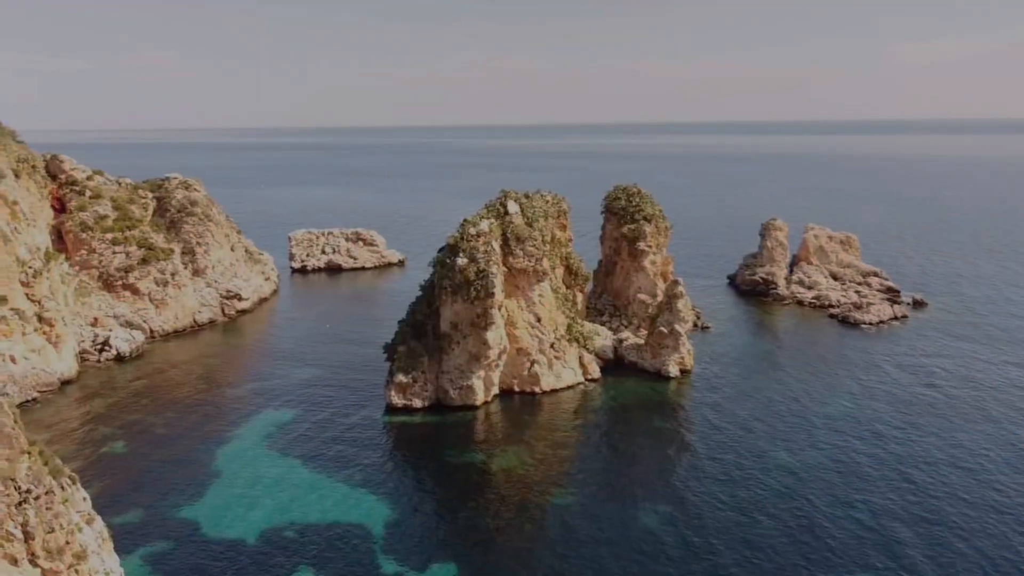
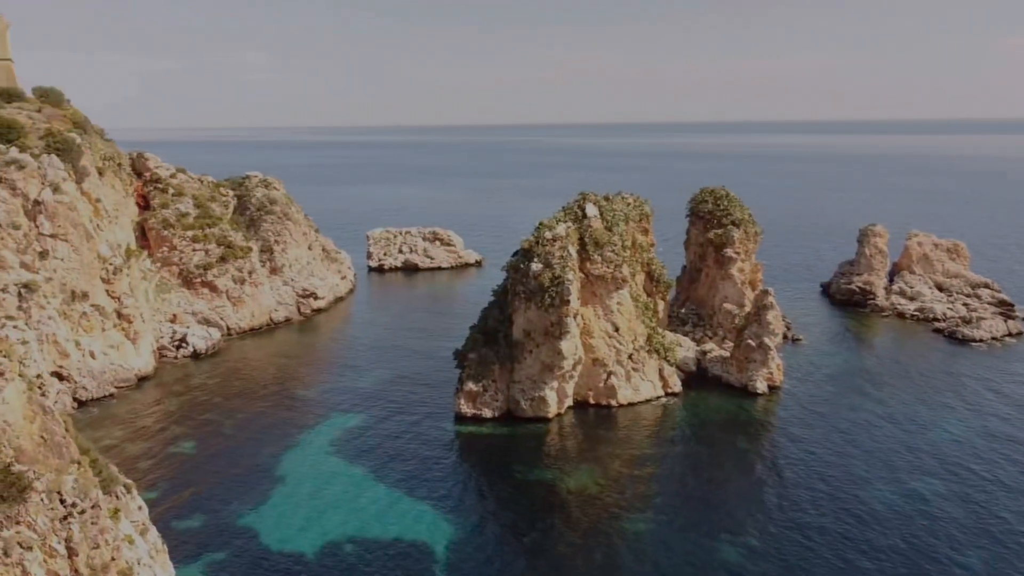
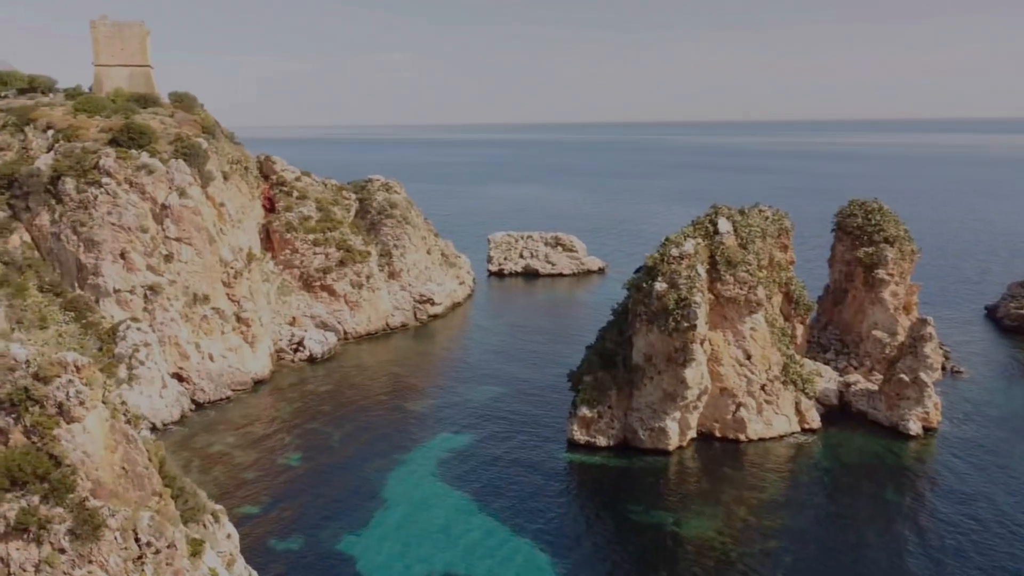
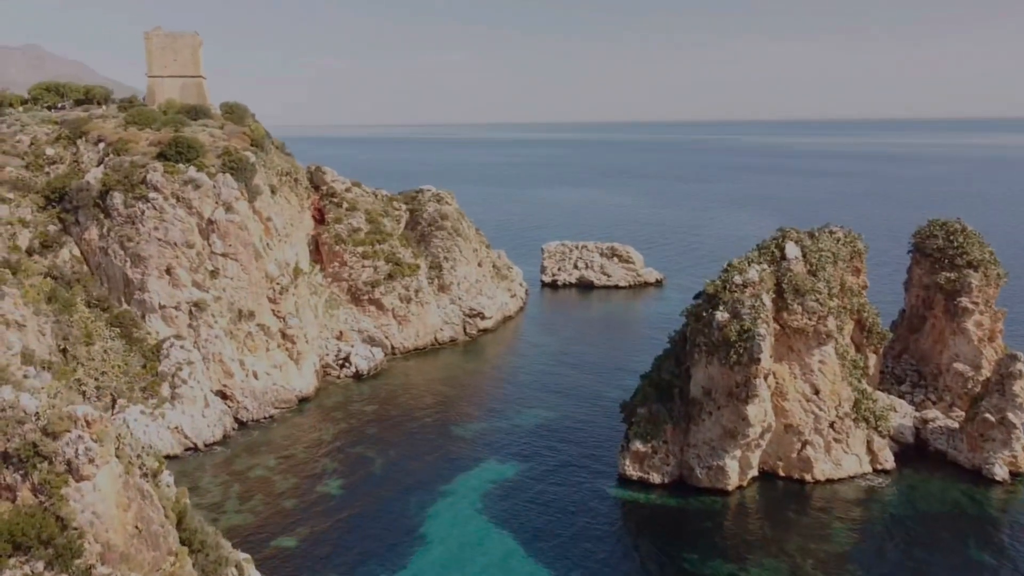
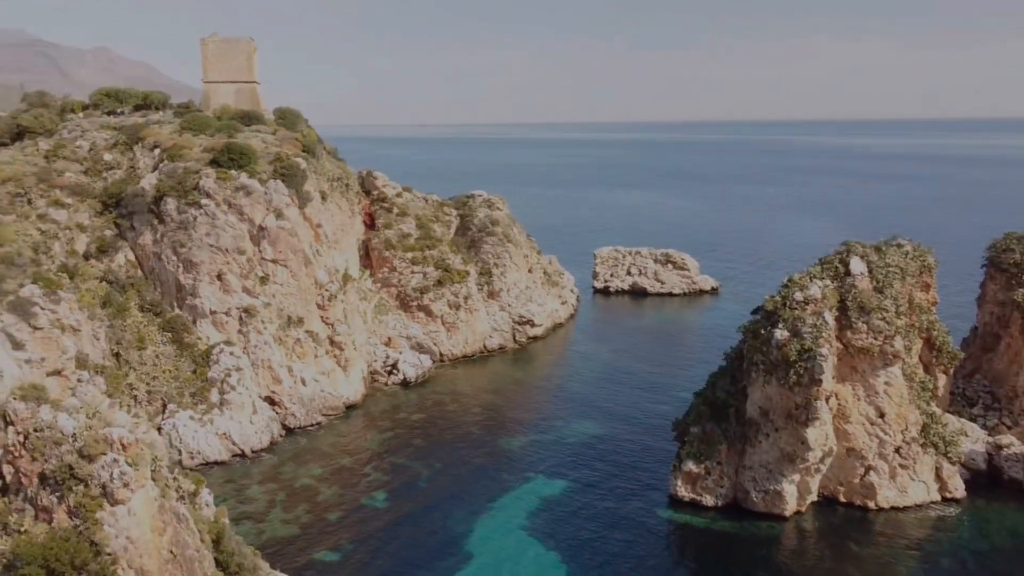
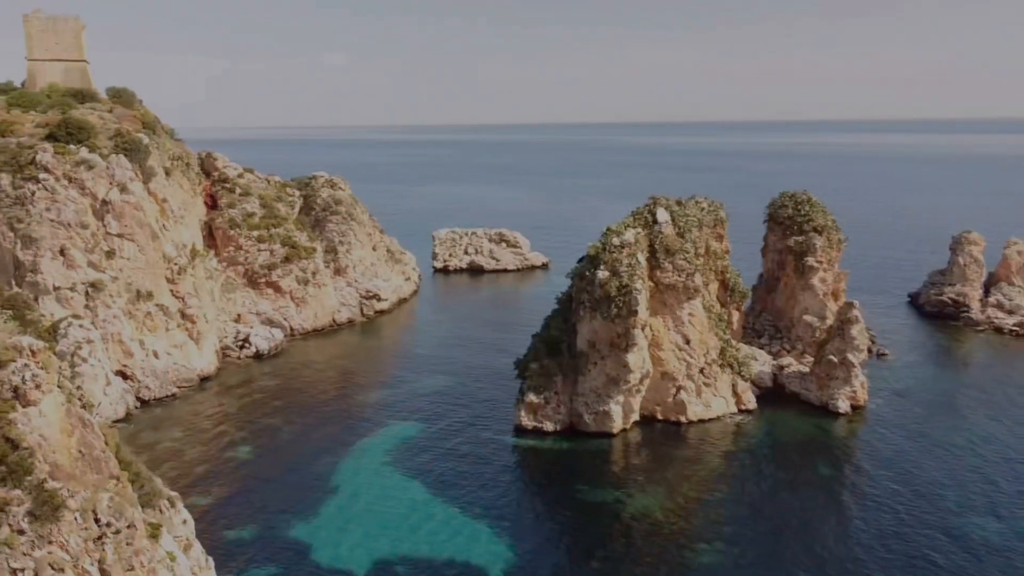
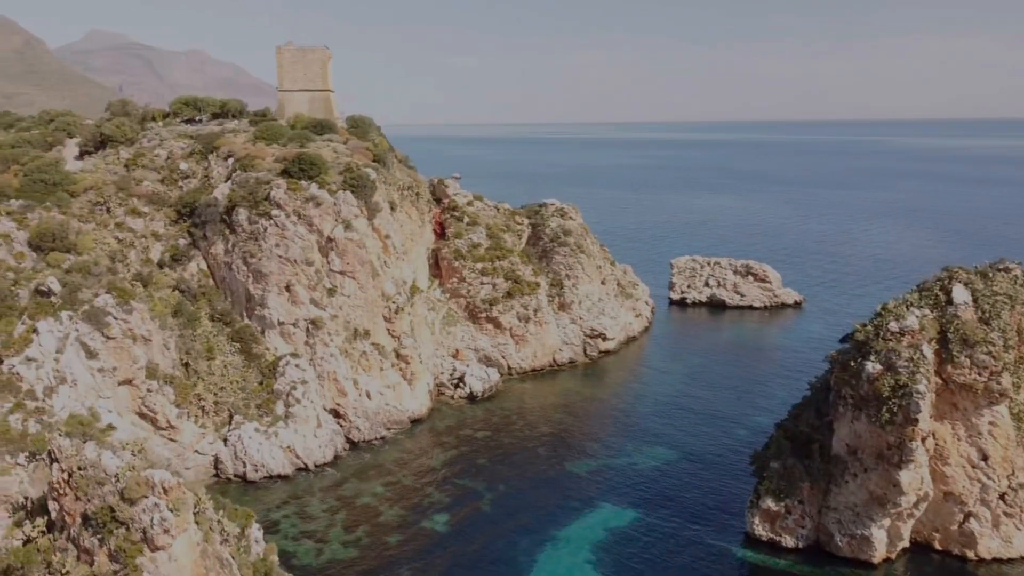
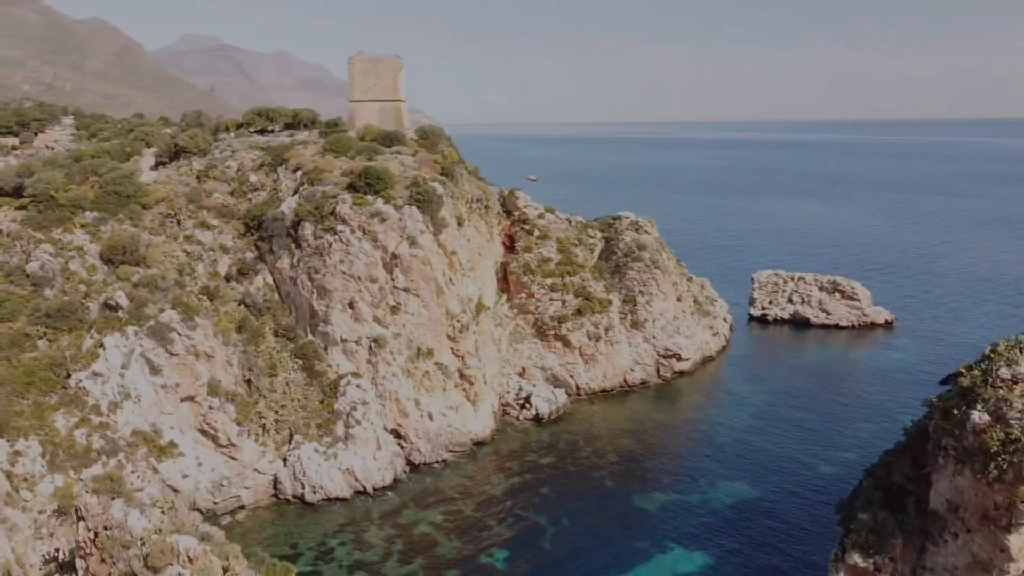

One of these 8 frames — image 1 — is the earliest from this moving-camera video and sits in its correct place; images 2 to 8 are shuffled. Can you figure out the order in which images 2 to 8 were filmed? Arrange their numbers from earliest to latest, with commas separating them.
2, 6, 3, 4, 5, 7, 8
